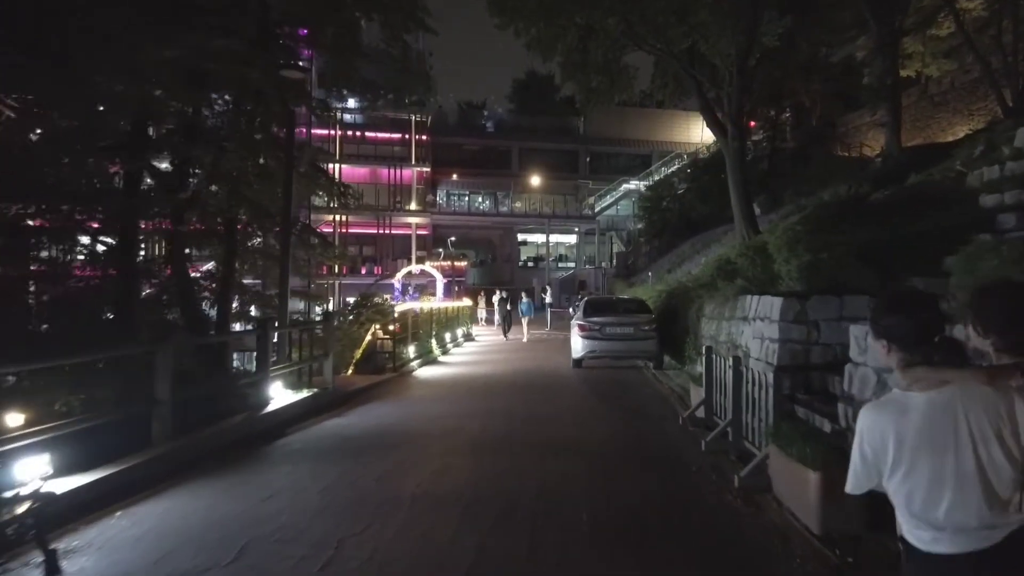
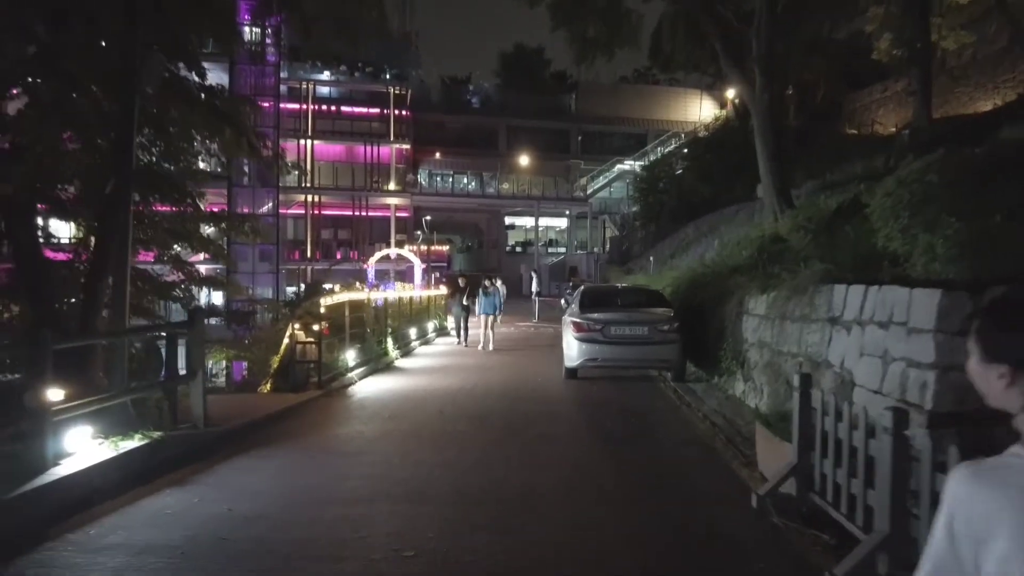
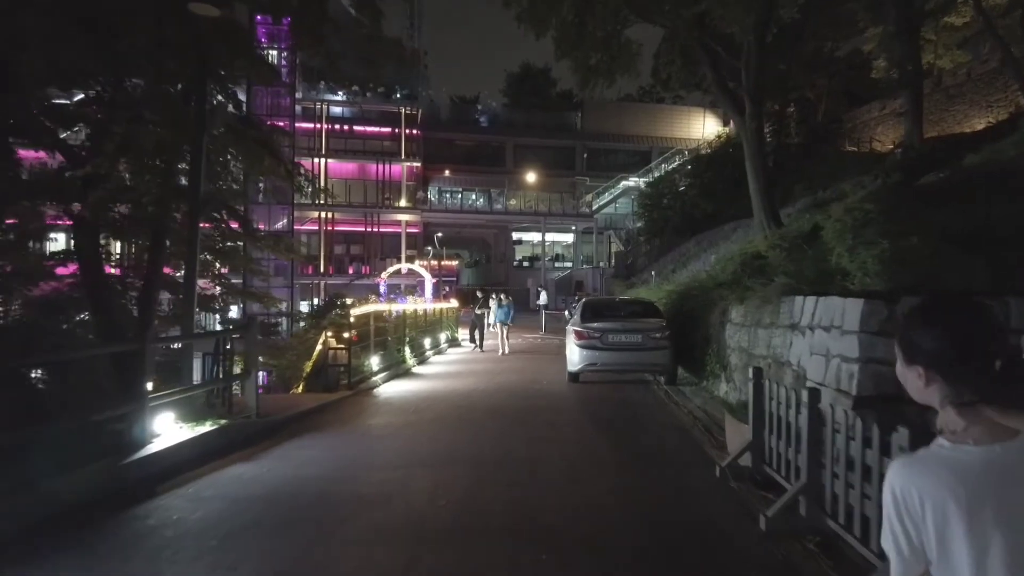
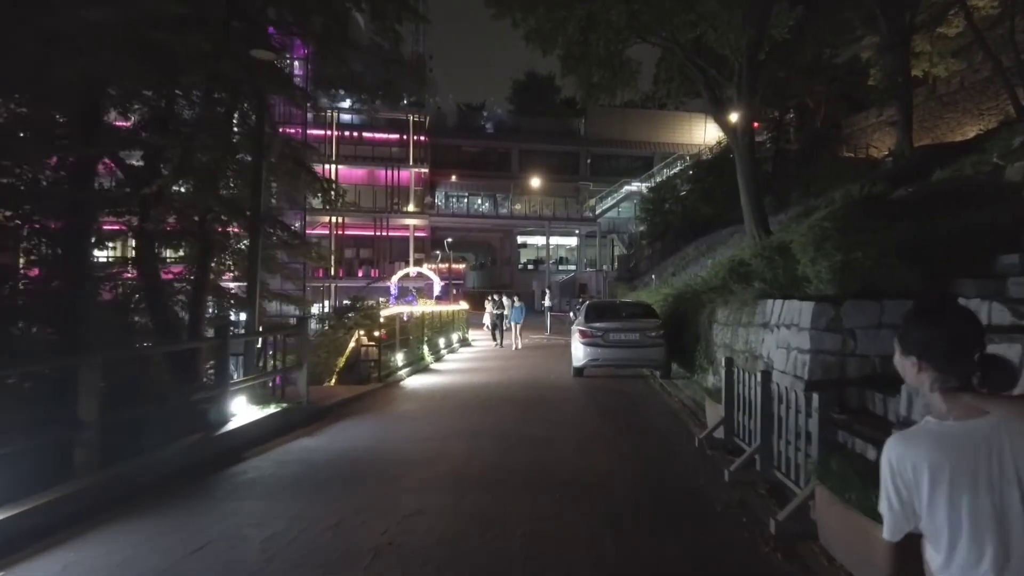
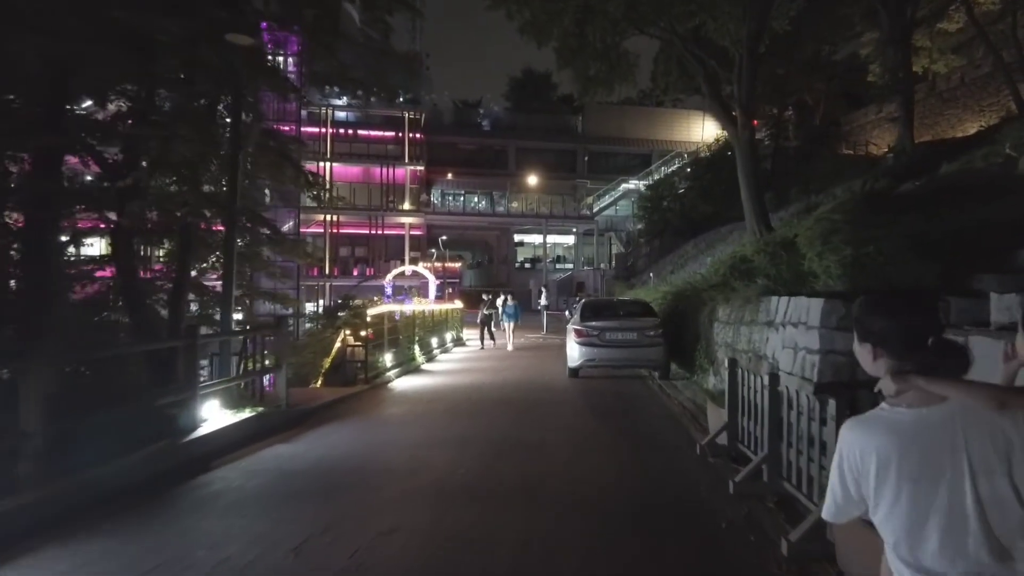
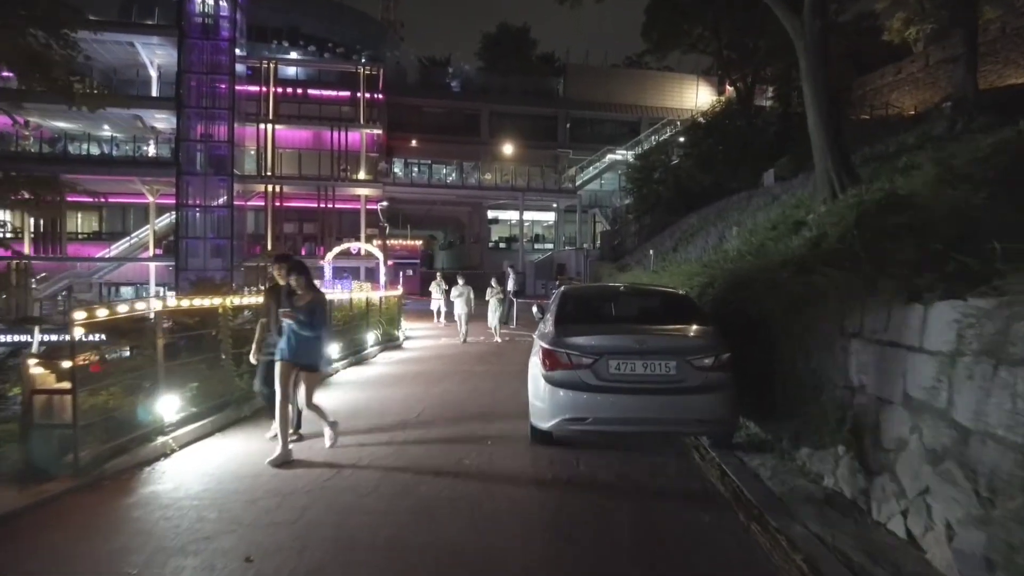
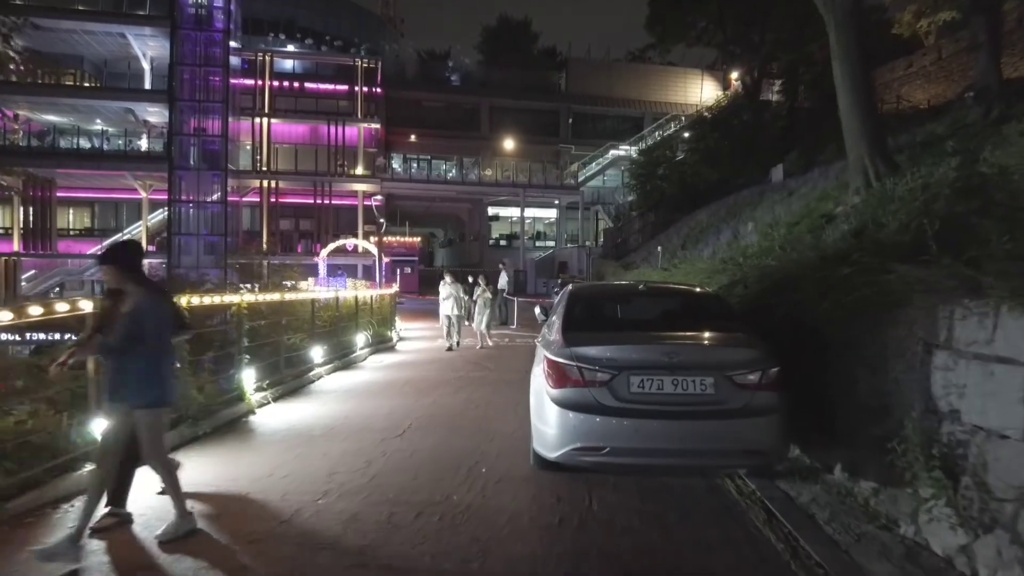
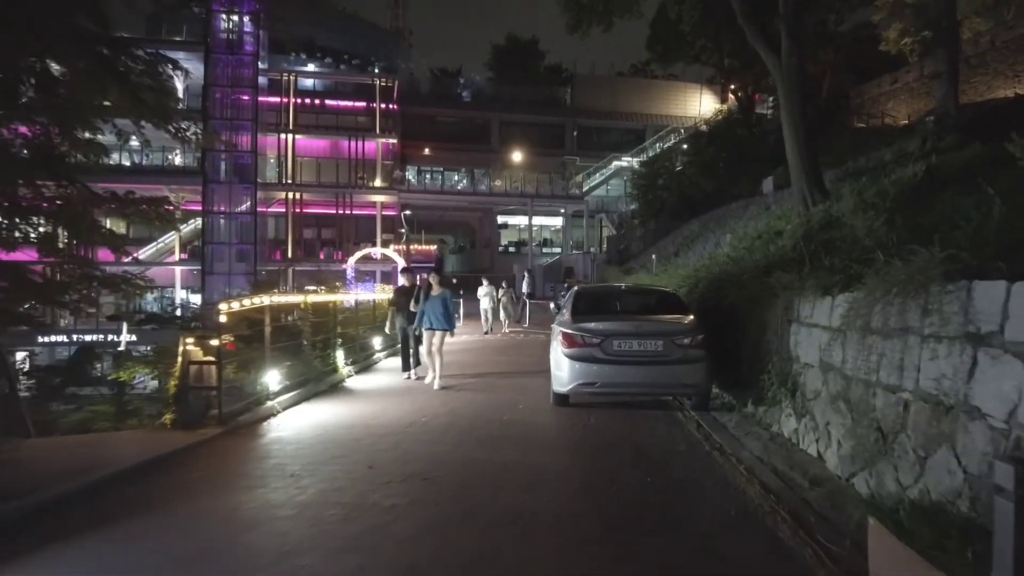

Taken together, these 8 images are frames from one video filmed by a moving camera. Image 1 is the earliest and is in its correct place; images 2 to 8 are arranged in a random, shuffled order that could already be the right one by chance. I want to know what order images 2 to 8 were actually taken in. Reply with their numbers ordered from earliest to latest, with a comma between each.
4, 5, 3, 2, 8, 6, 7
